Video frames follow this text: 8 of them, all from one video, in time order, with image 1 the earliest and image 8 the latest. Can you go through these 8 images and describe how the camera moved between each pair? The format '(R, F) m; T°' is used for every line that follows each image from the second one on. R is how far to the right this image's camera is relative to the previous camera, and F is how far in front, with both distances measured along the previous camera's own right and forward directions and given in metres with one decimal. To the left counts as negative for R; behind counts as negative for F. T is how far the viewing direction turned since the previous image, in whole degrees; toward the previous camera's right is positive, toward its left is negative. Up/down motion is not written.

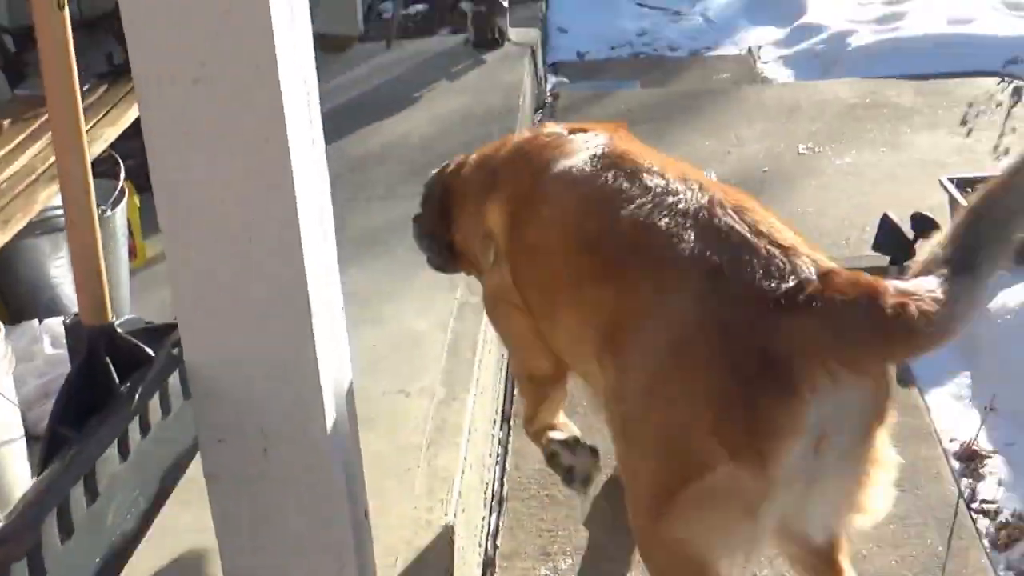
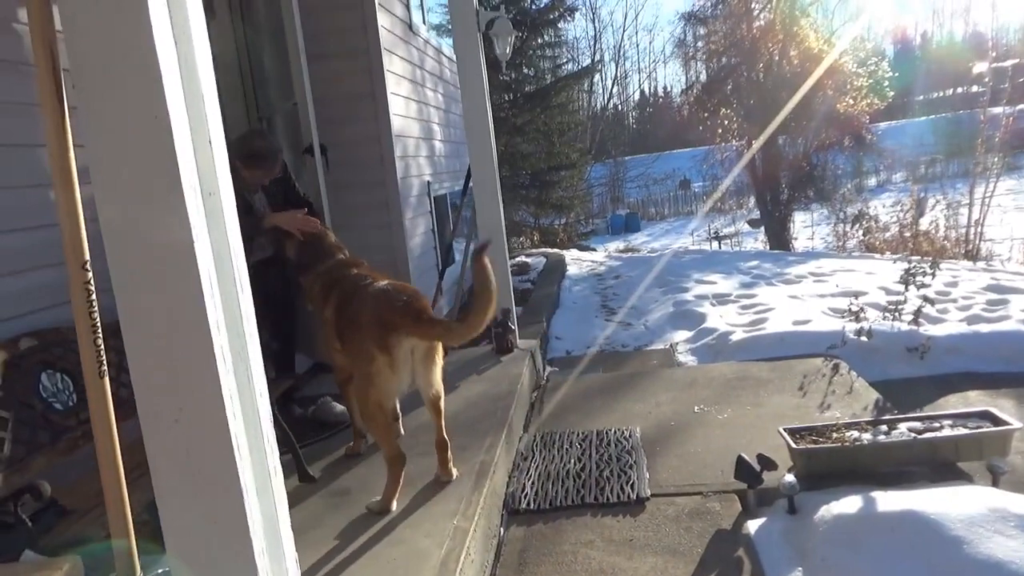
(+0.3, -1.3) m; -3°
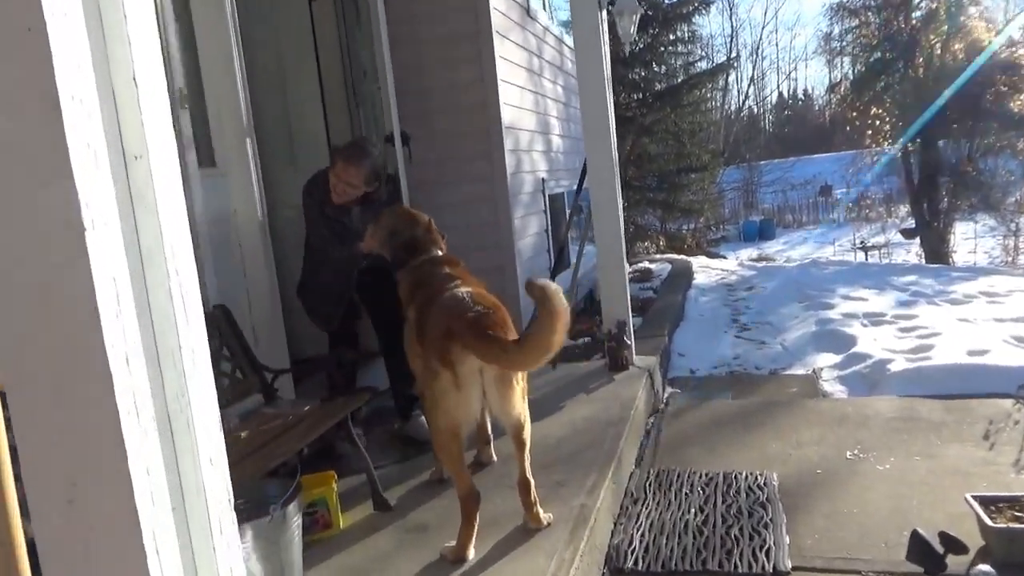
(0.0, +0.6) m; -9°
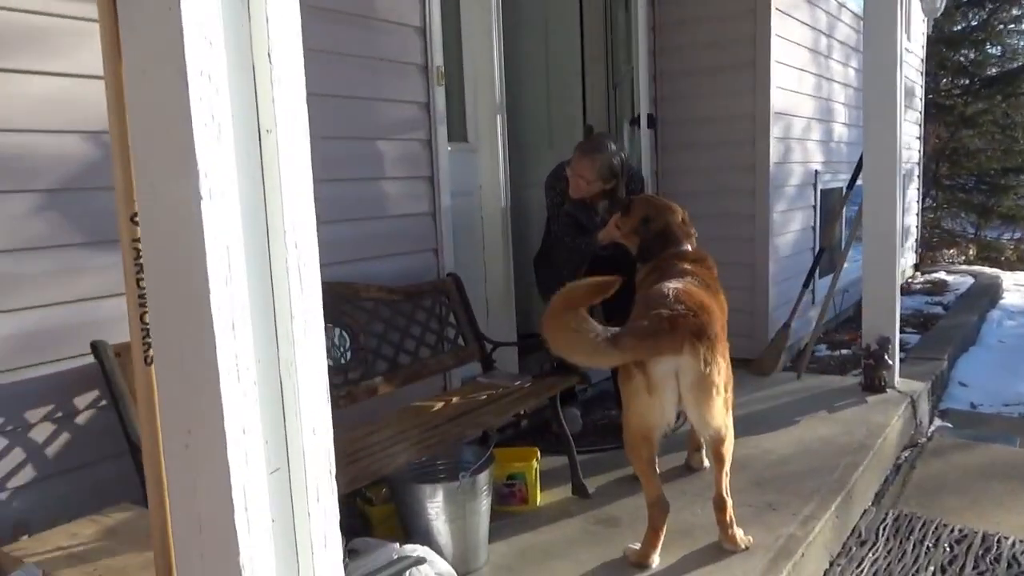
(+0.2, +0.1) m; -20°
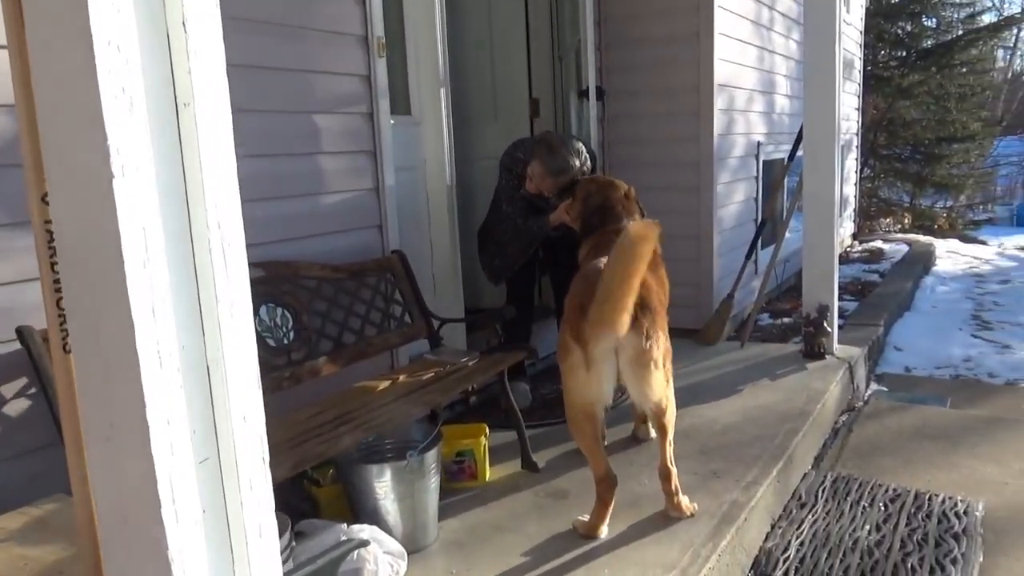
(0.0, 0.0) m; +4°
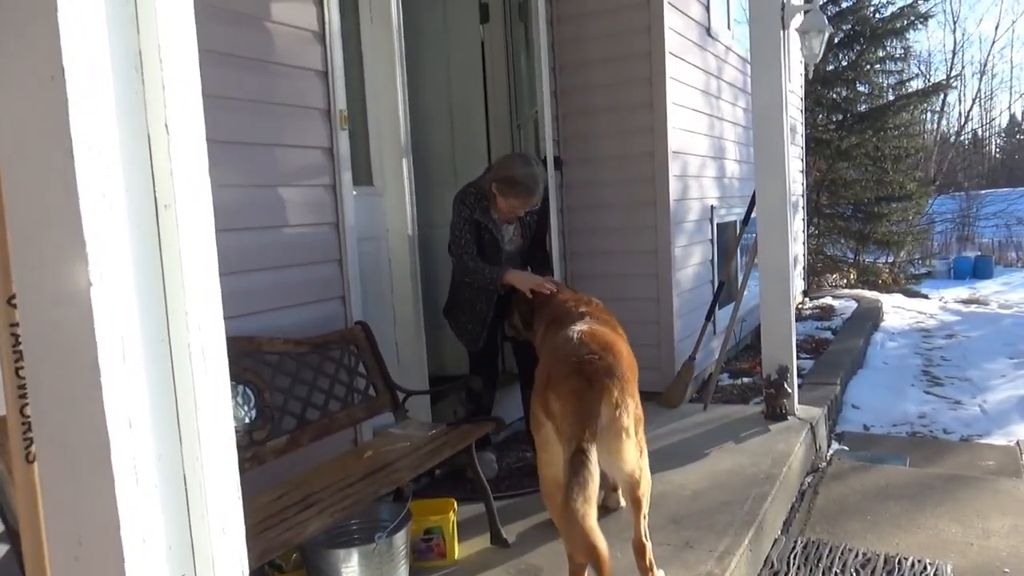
(0.0, 0.0) m; +3°
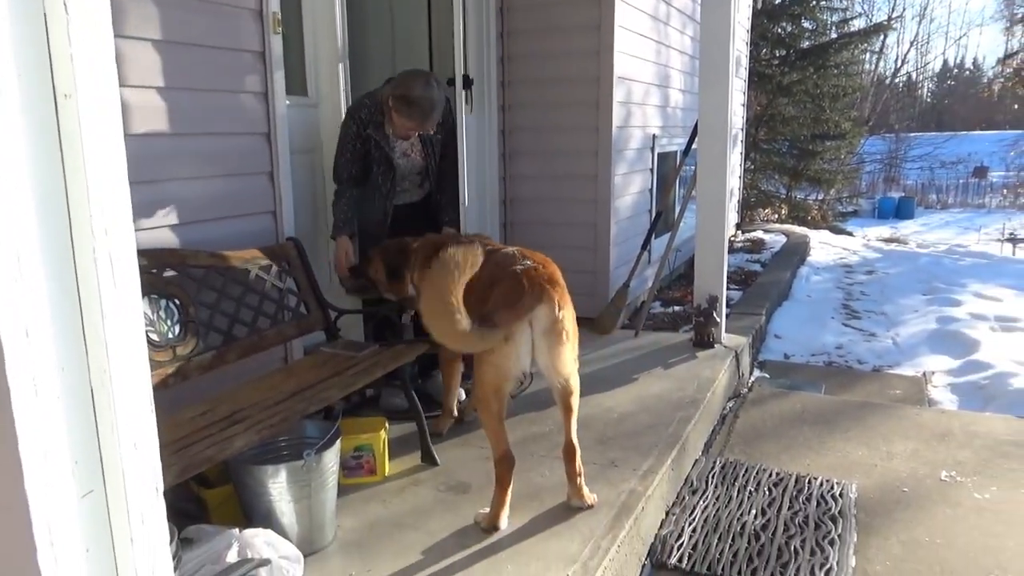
(0.0, 0.0) m; +5°
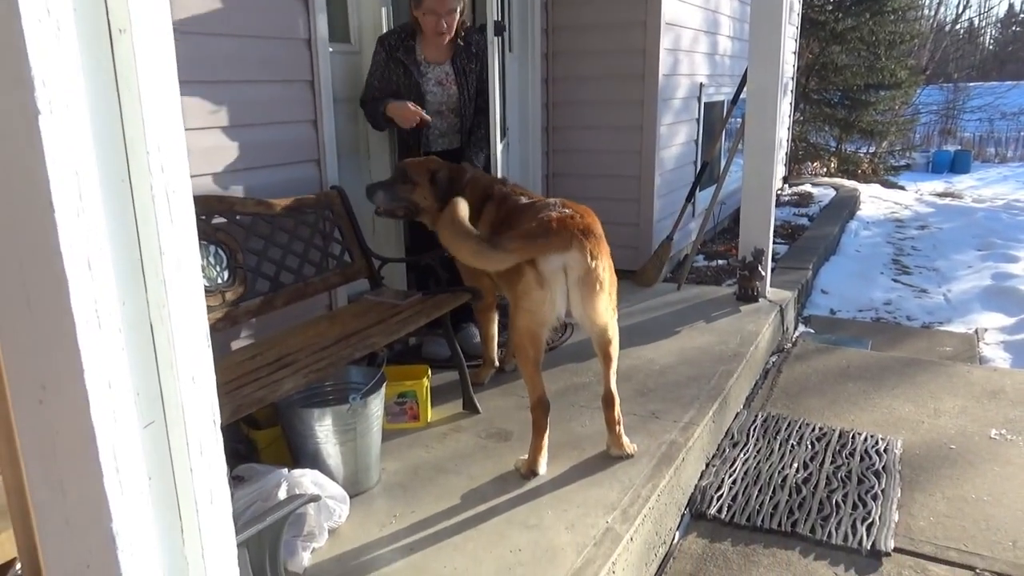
(0.0, 0.0) m; -3°
